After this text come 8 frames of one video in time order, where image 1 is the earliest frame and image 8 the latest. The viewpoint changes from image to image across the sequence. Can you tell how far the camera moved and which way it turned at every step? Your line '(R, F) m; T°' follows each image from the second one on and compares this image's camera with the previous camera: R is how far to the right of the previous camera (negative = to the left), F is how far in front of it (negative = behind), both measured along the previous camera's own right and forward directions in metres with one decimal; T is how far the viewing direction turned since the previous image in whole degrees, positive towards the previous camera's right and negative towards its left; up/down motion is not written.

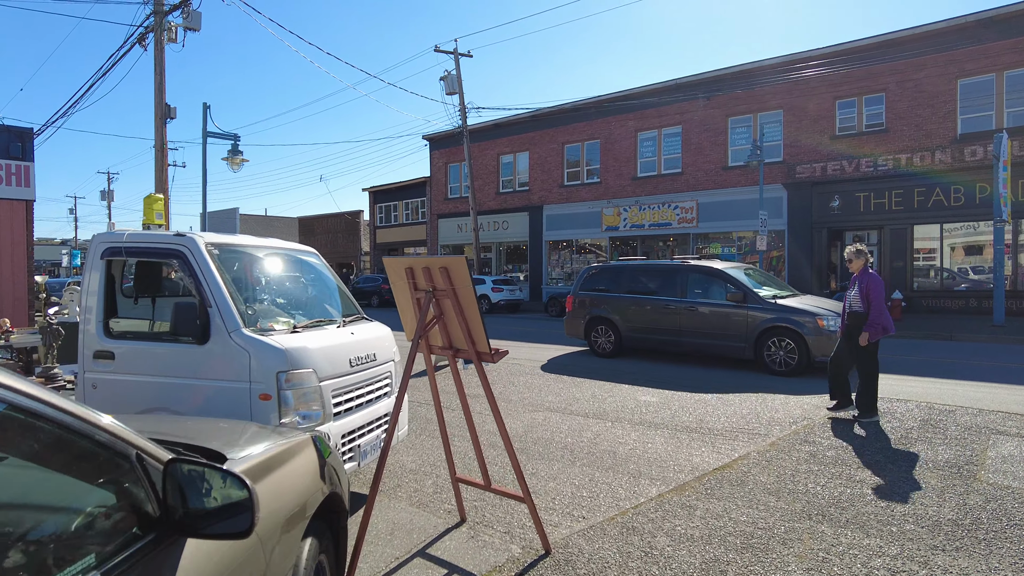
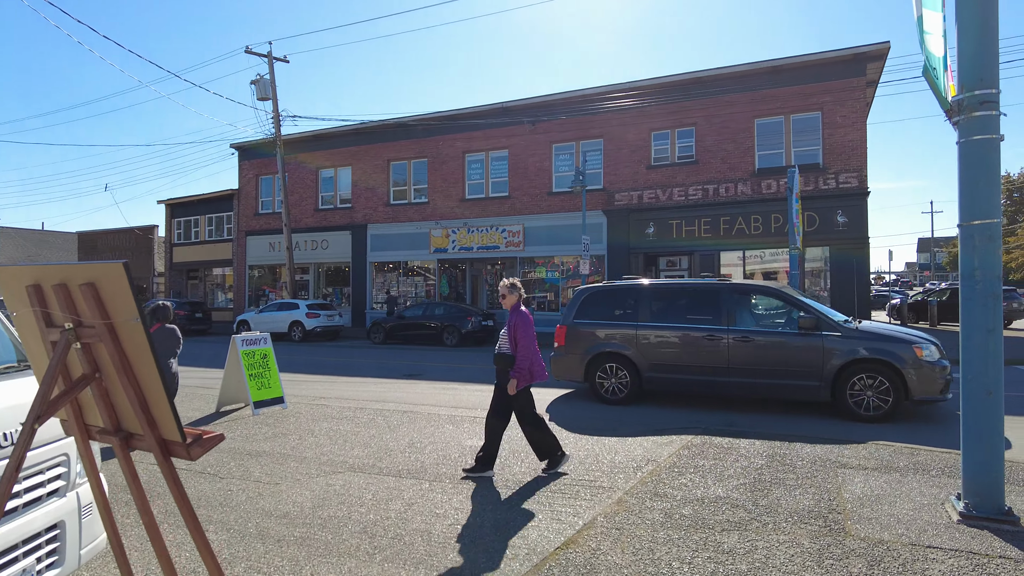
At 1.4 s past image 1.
(+0.3, +1.2) m; +15°
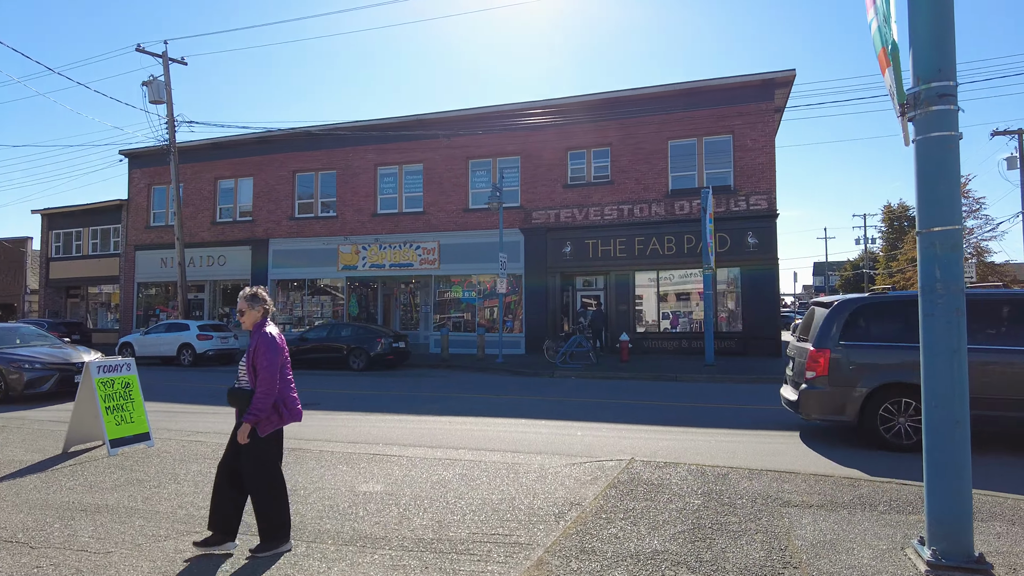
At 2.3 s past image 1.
(+0.1, +0.8) m; +7°
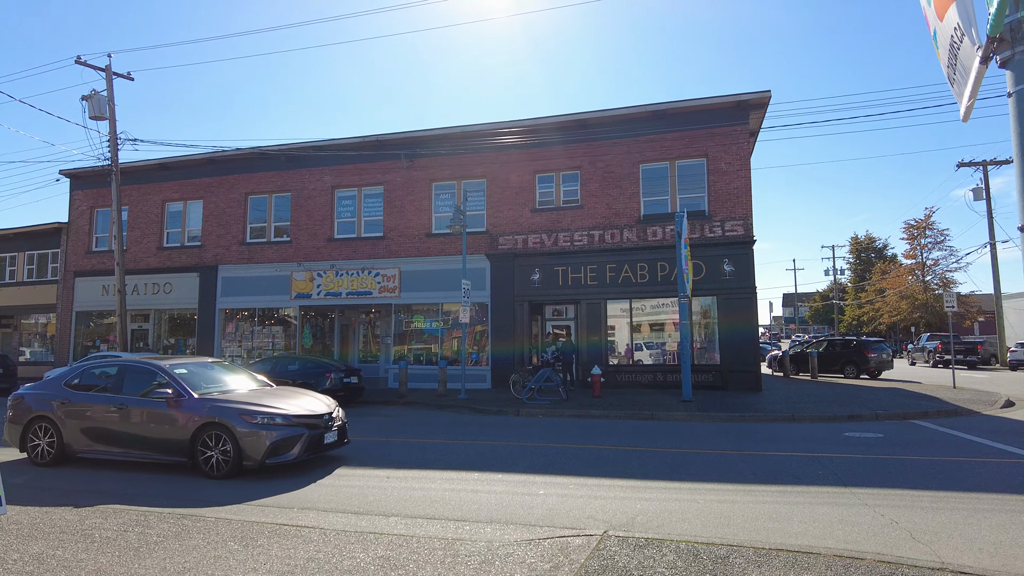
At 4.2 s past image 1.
(+0.2, +1.3) m; +2°
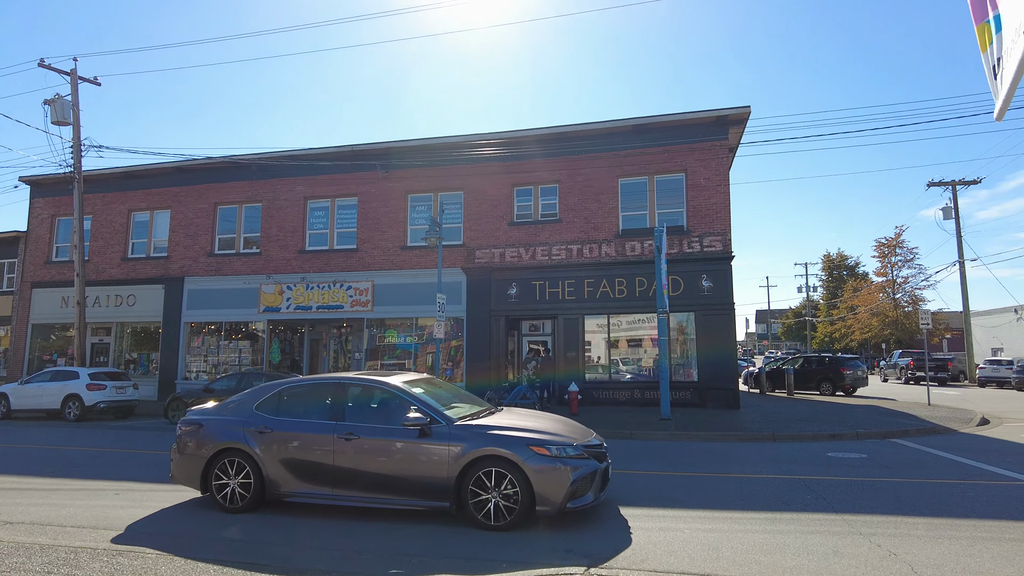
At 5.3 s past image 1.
(0.0, +0.4) m; +2°
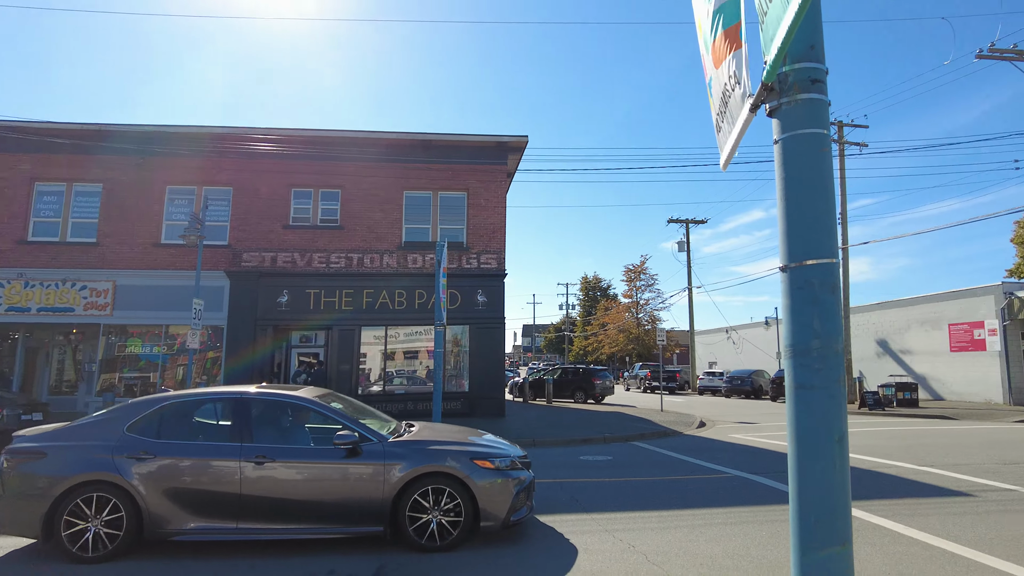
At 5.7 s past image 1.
(0.0, 0.0) m; +19°
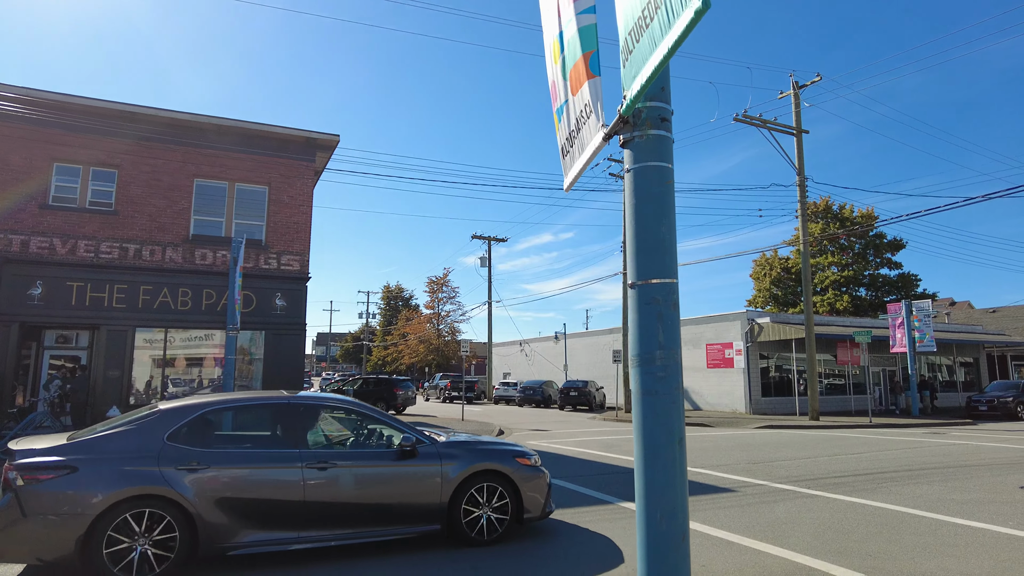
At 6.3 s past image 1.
(-0.3, +0.1) m; +18°
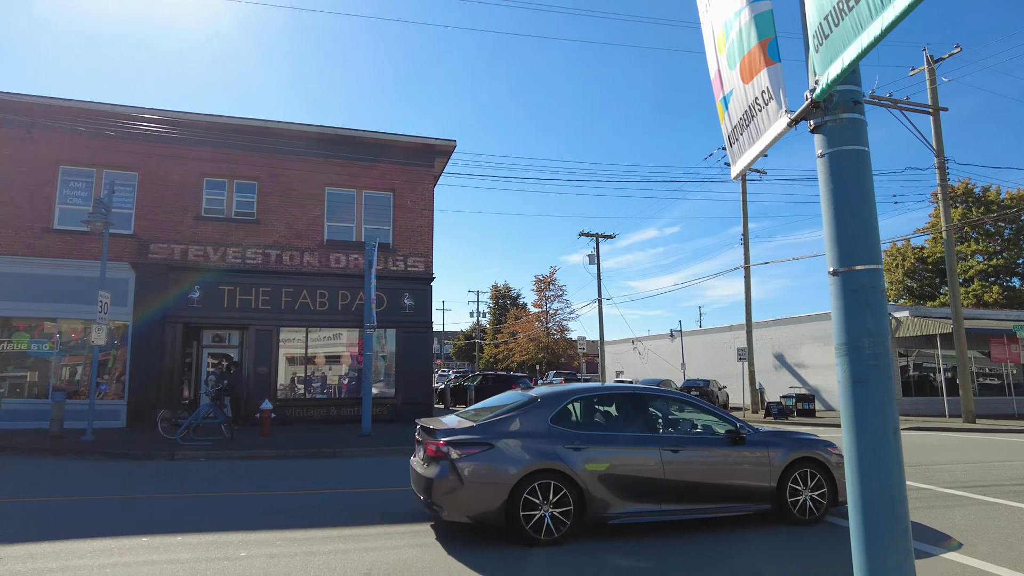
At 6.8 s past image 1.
(-0.4, -0.1) m; -9°
